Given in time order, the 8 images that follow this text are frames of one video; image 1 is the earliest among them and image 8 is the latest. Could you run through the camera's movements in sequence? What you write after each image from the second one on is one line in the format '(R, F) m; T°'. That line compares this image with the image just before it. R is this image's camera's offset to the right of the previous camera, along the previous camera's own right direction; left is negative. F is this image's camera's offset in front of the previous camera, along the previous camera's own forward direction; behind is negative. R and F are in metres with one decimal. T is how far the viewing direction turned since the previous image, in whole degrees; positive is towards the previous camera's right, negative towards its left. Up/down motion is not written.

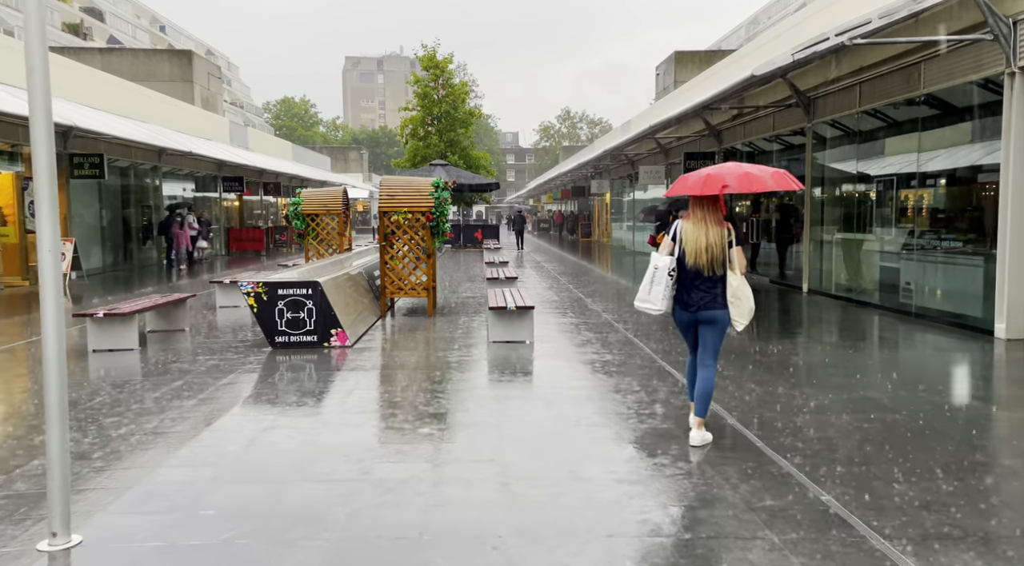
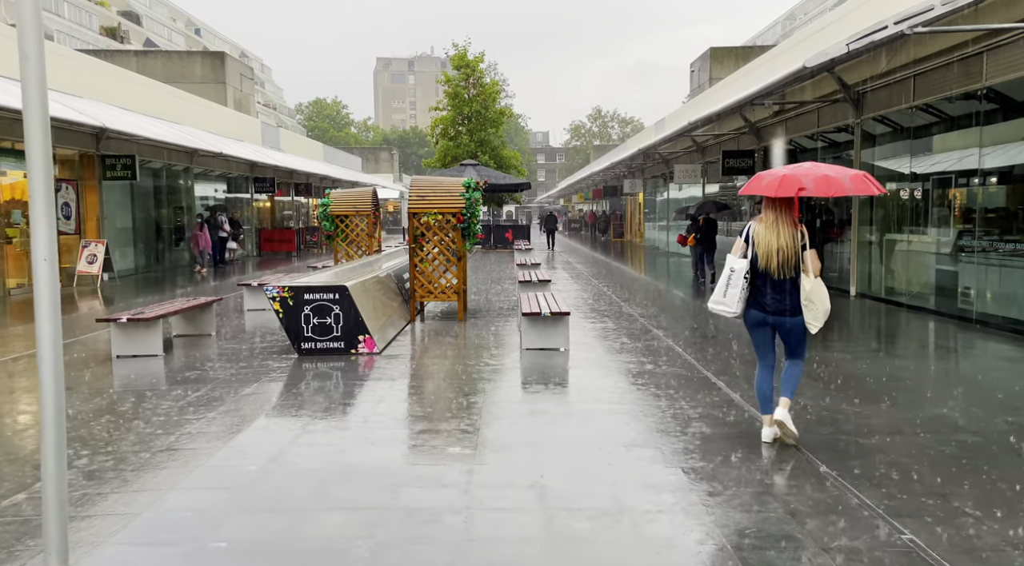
(0.0, +0.4) m; -2°
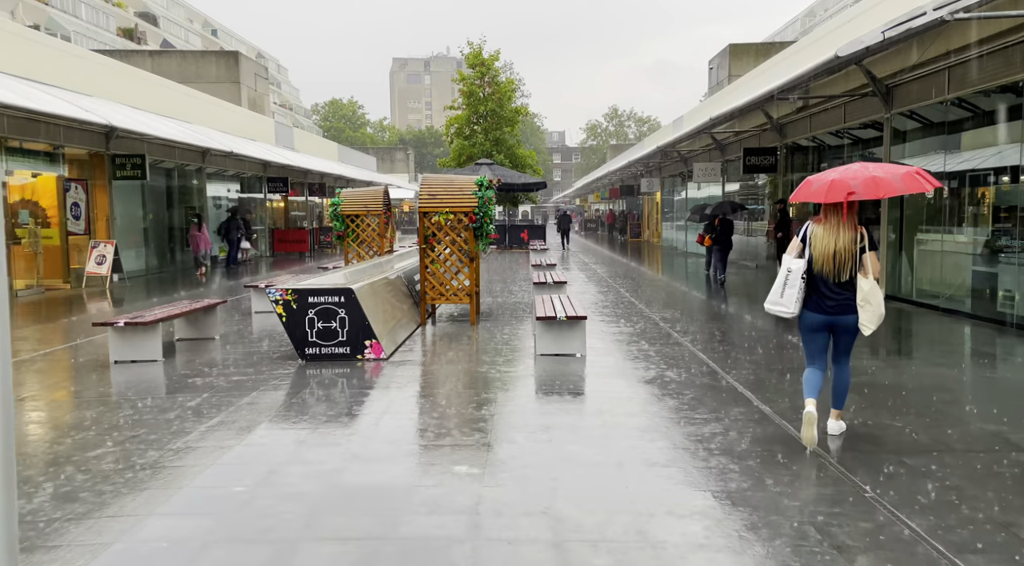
(0.0, +0.4) m; -1°
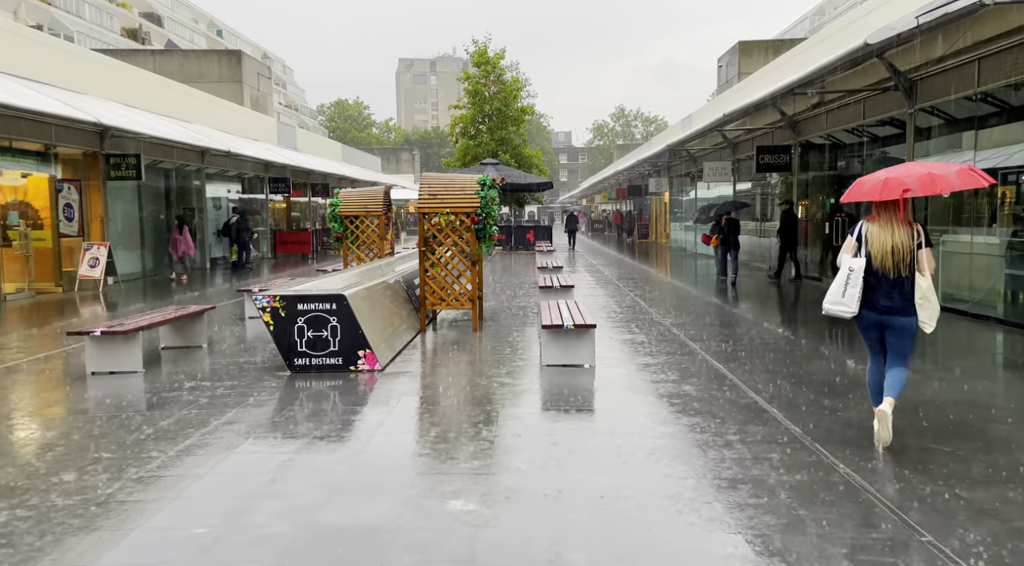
(0.0, +0.5) m; 0°
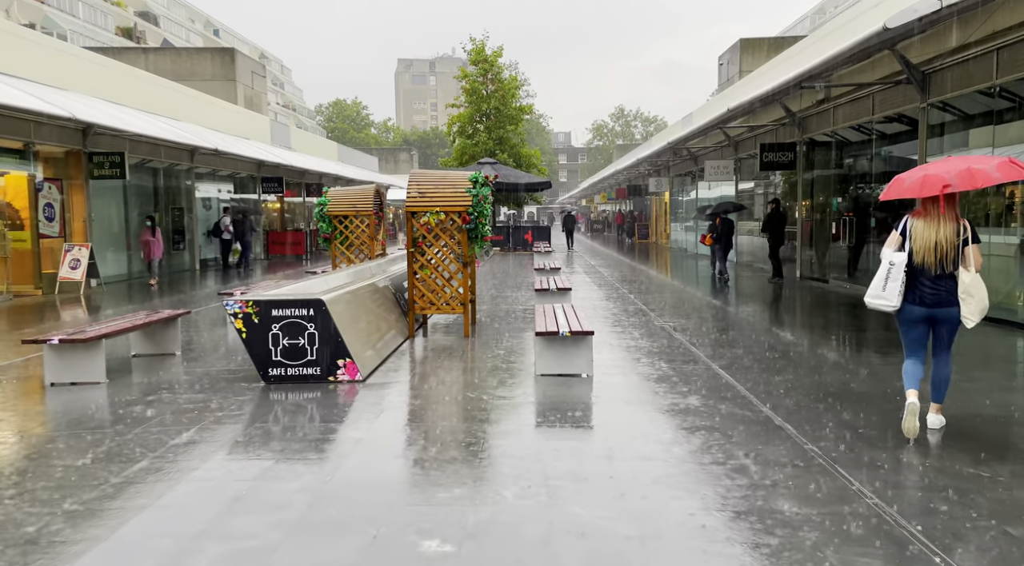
(+0.1, +0.5) m; 0°
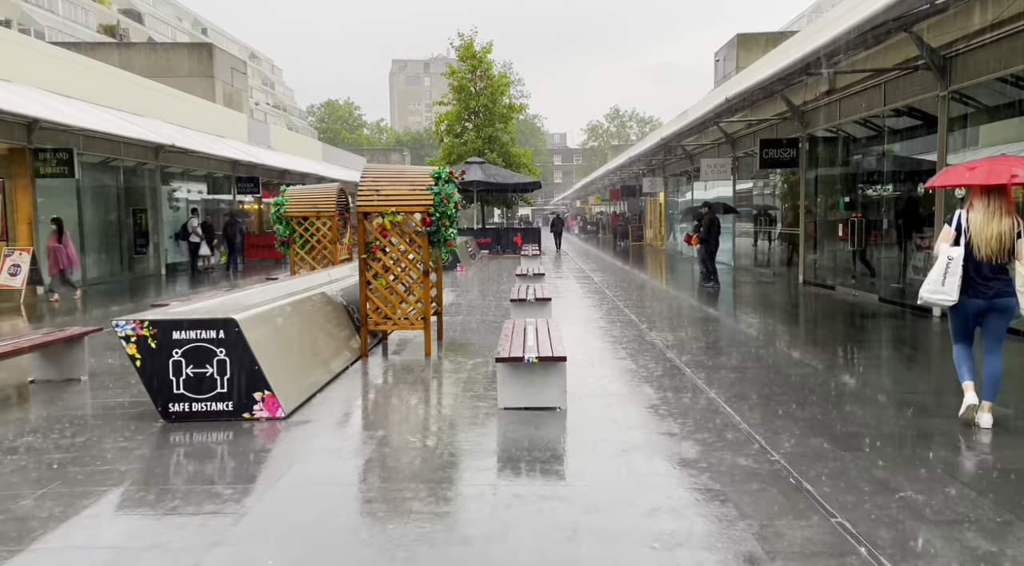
(+0.3, +1.2) m; 0°
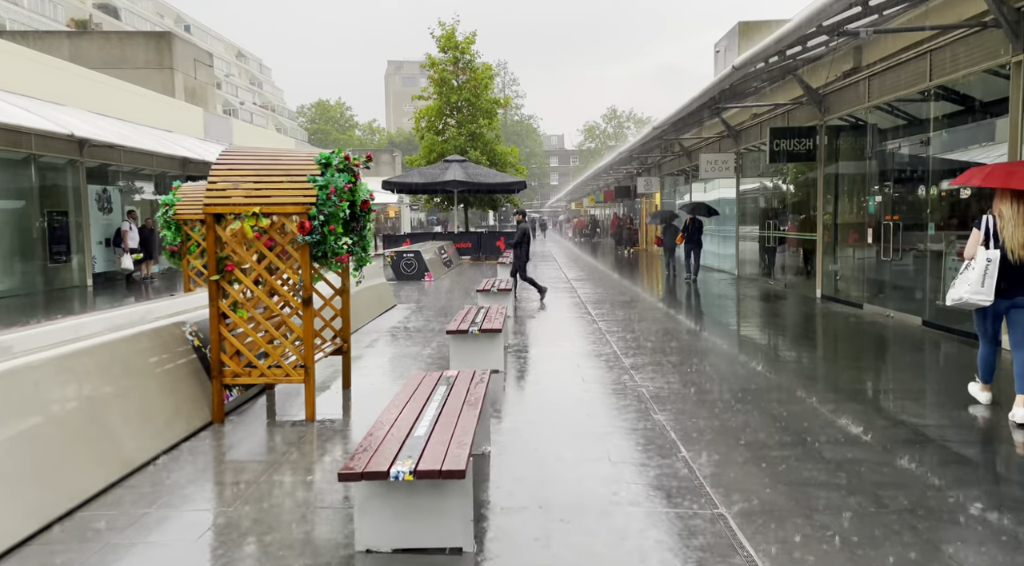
(+0.6, +2.4) m; 0°
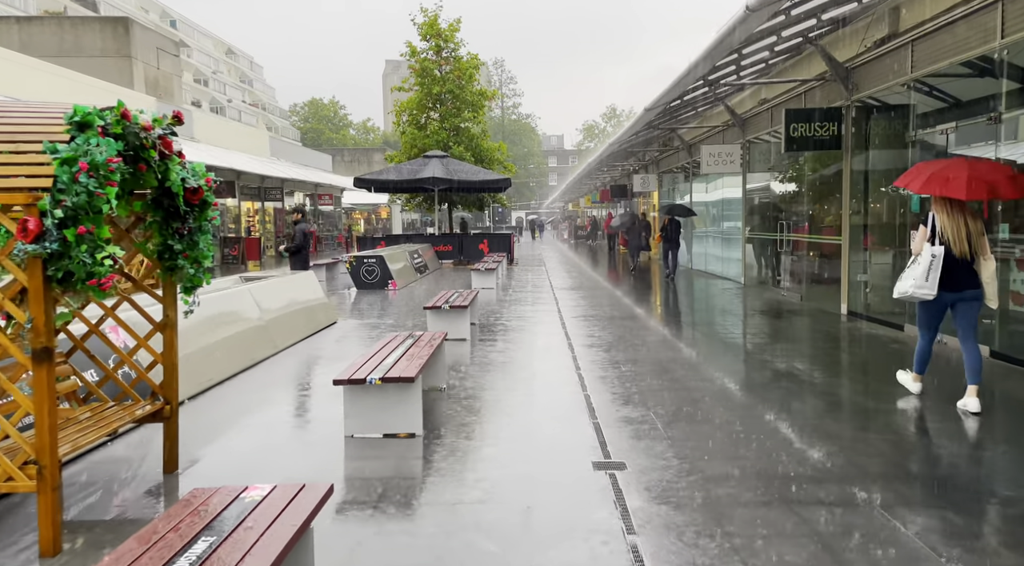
(+0.5, +2.3) m; 0°
